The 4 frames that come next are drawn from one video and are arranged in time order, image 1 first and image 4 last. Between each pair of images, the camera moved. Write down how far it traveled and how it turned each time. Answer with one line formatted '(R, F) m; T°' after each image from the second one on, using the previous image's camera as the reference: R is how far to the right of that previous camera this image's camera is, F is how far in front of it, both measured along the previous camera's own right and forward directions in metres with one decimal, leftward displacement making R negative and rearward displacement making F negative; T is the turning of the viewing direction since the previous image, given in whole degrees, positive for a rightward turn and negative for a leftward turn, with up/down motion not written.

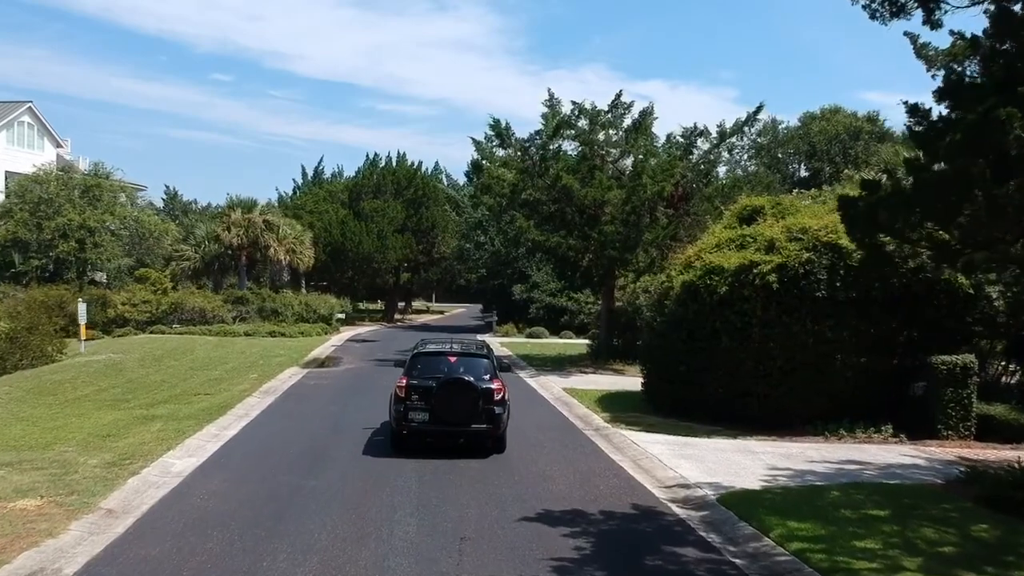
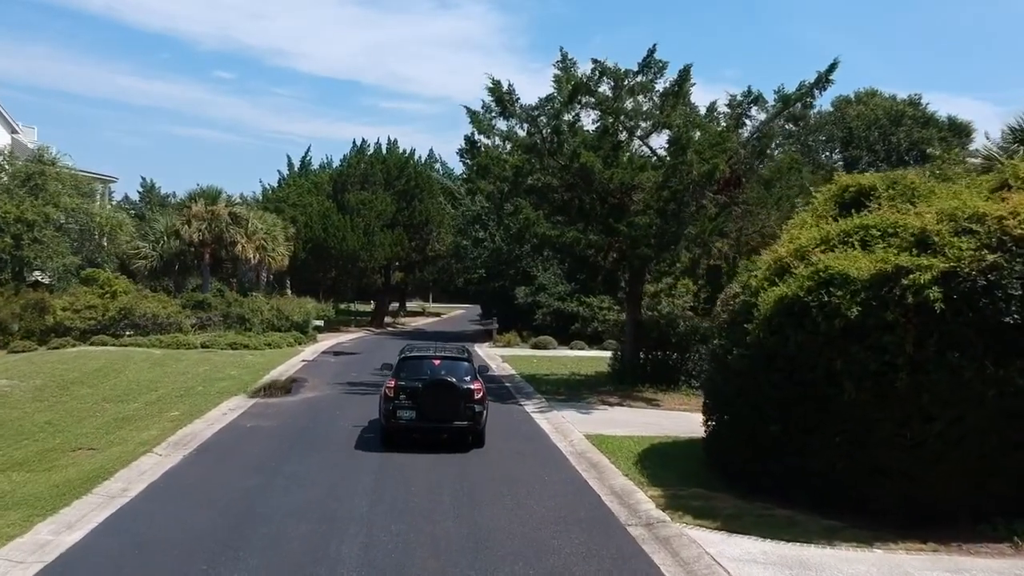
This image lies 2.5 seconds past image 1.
(0.0, +5.1) m; 0°
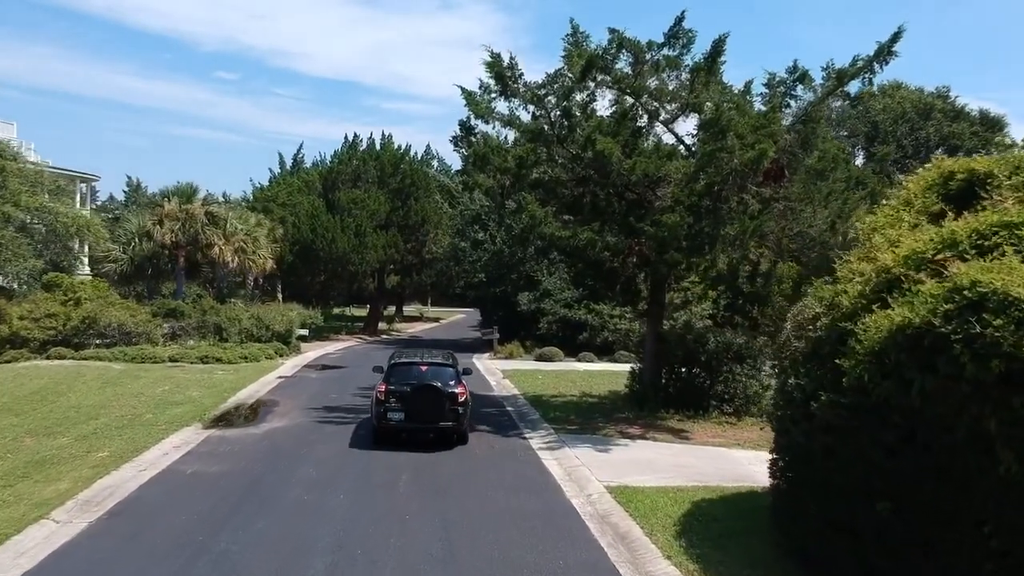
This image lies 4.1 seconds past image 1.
(0.0, +2.9) m; 0°
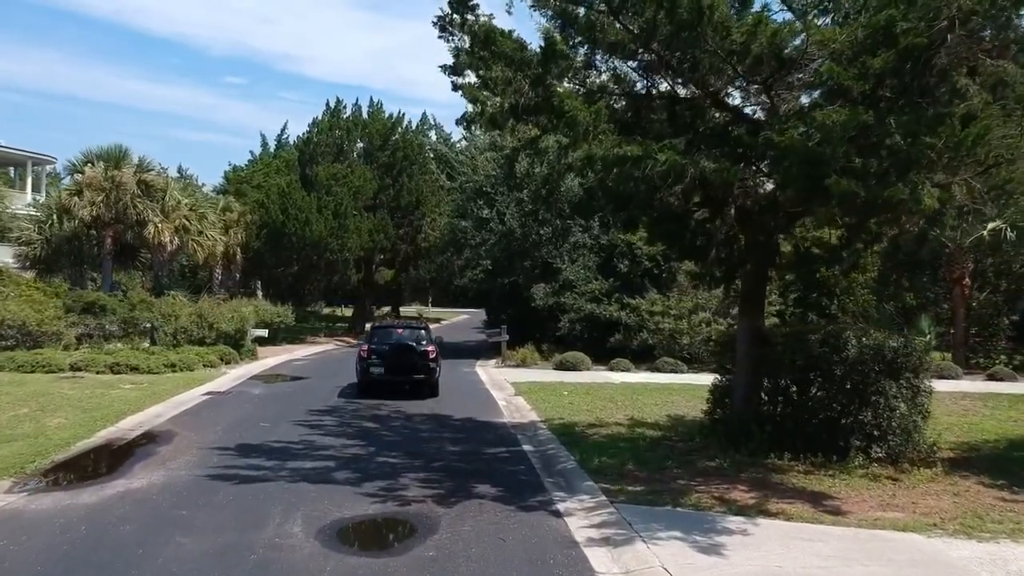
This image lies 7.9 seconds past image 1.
(-0.2, +6.6) m; 0°
